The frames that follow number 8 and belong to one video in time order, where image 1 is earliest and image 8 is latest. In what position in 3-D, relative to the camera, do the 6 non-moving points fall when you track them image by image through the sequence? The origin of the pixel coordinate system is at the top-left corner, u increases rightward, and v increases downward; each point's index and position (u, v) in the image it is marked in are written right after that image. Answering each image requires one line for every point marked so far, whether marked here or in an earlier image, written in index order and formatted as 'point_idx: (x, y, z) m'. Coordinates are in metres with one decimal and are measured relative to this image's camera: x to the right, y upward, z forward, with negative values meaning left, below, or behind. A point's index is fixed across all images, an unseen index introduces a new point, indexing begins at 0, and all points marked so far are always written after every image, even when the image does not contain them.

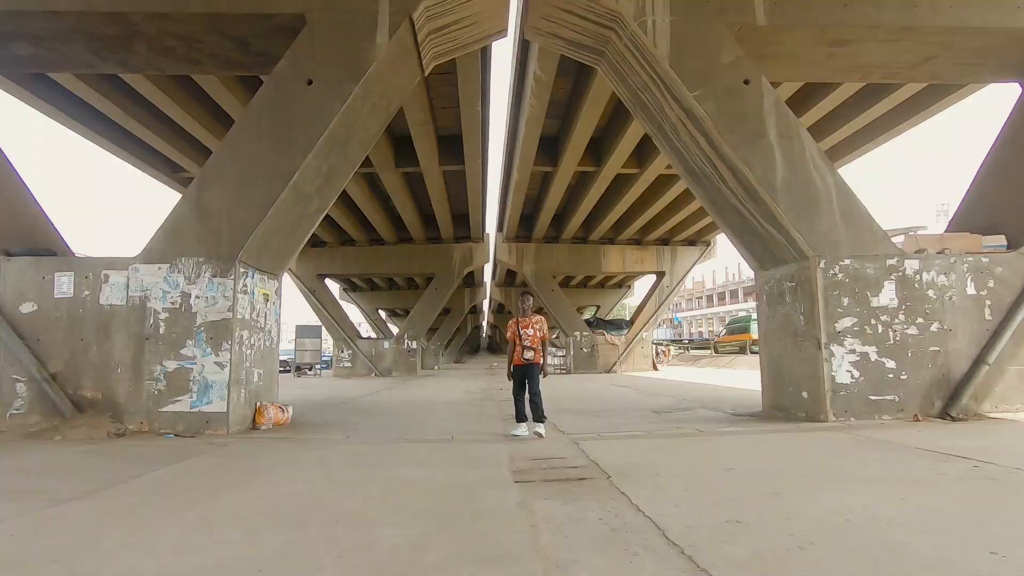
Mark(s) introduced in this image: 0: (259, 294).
0: (-3.4, -0.1, +7.3) m
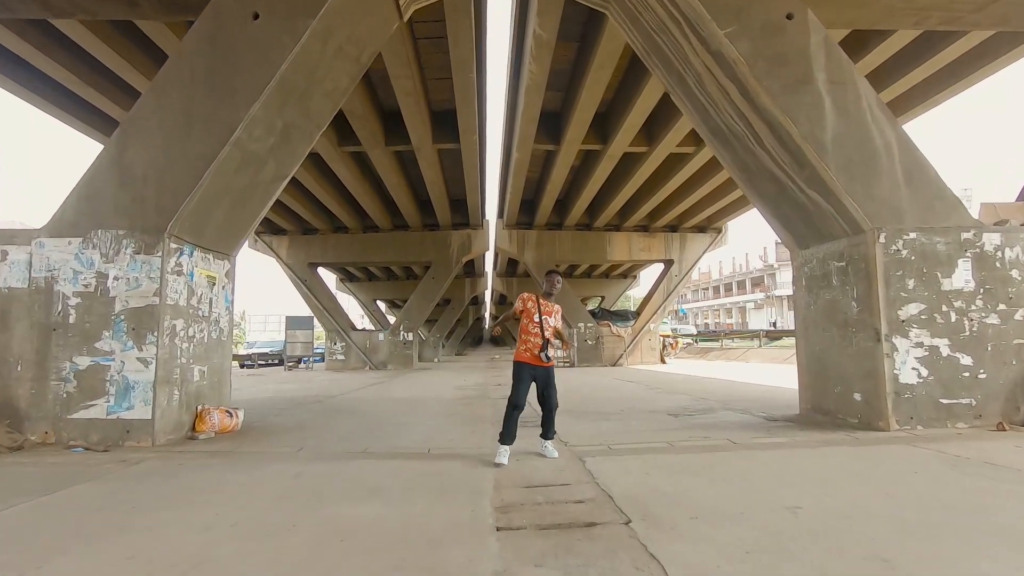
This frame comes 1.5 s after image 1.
0: (-3.4, +0.1, +6.1) m
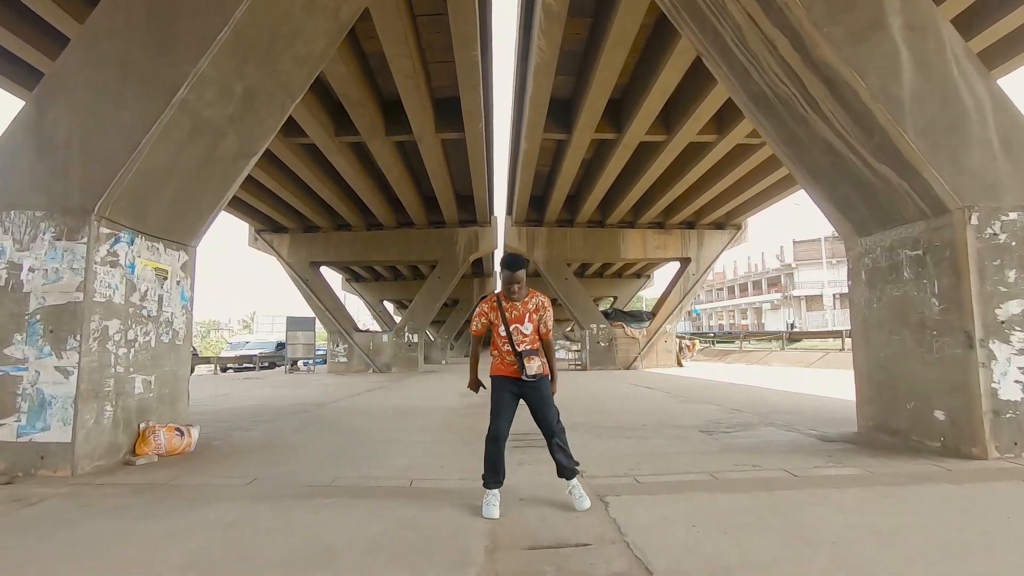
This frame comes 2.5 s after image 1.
0: (-3.4, +0.2, +5.1) m
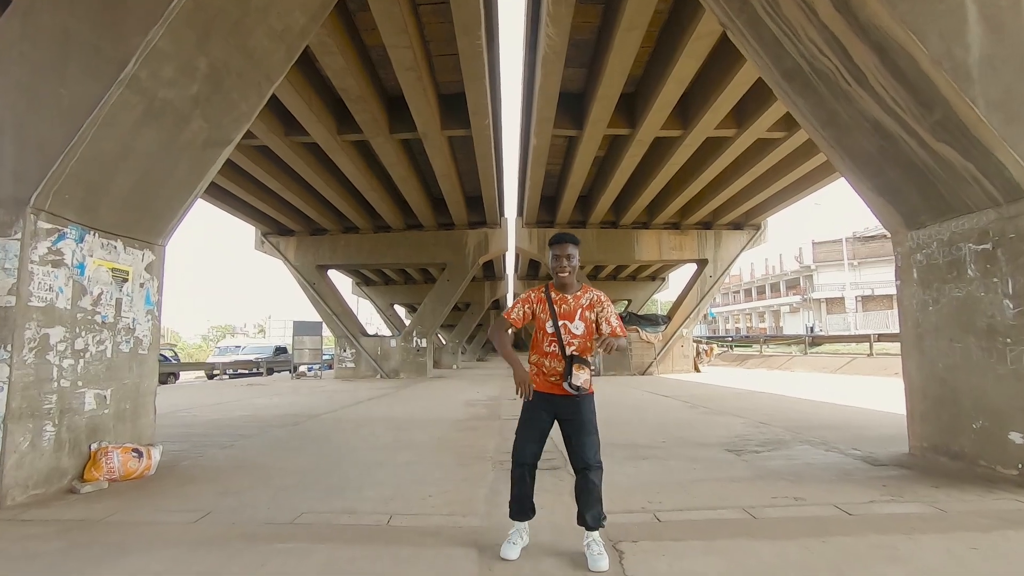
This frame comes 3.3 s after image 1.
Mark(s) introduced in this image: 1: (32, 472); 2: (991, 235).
0: (-3.4, +0.2, +4.6) m
1: (-3.4, -1.3, +3.9) m
2: (+3.8, +0.4, +4.3) m
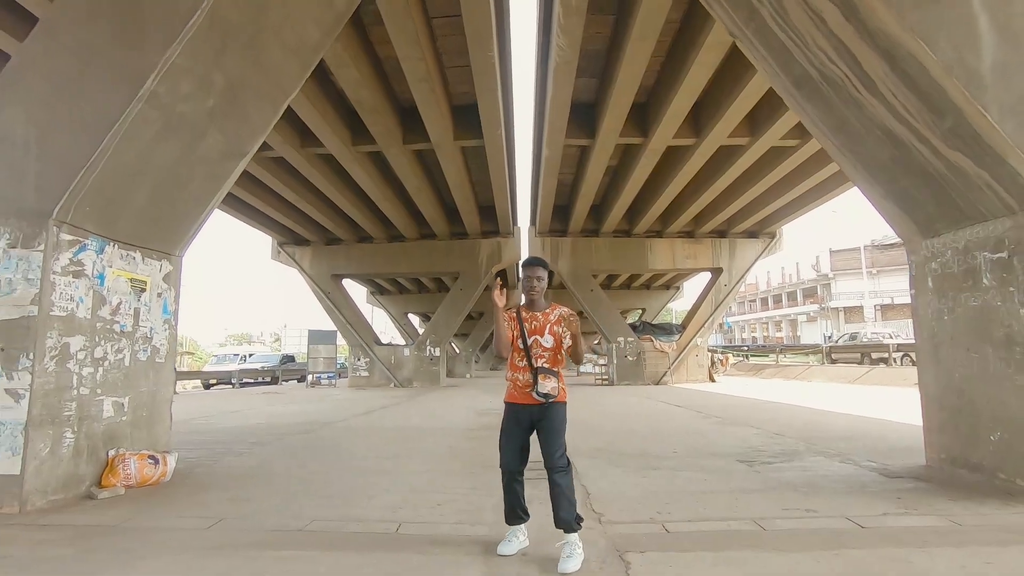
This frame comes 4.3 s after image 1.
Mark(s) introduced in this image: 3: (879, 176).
0: (-3.3, +0.1, +4.7) m
1: (-3.3, -1.4, +4.0) m
2: (+3.8, +0.3, +4.3) m
3: (+3.4, +1.0, +5.1) m
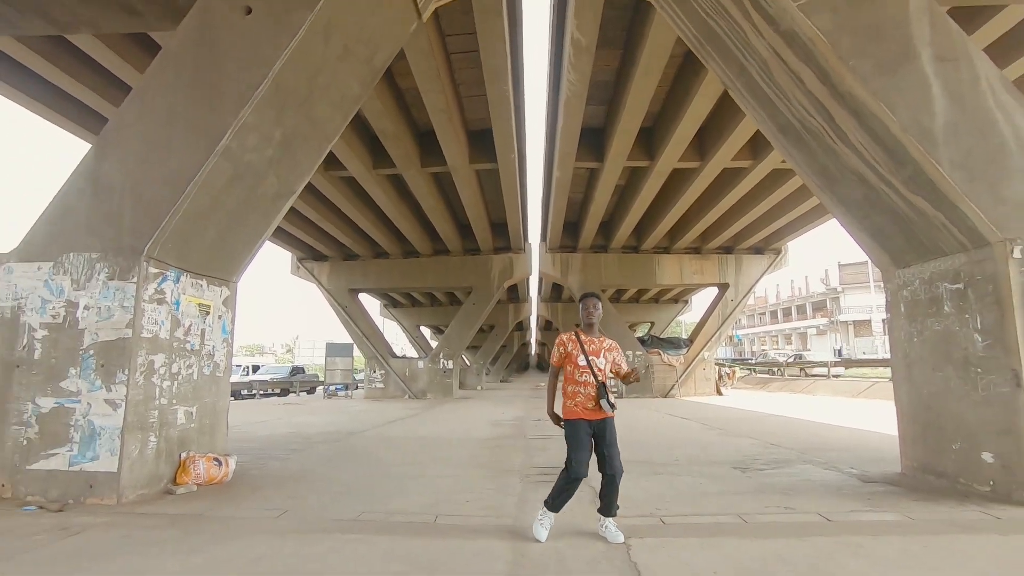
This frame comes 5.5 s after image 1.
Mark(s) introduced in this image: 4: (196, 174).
0: (-3.2, -0.2, +5.4) m
1: (-3.2, -1.6, +4.7) m
2: (+4.0, +0.1, +4.9) m
3: (+3.6, +0.8, +5.8) m
4: (-2.8, +1.0, +4.9) m
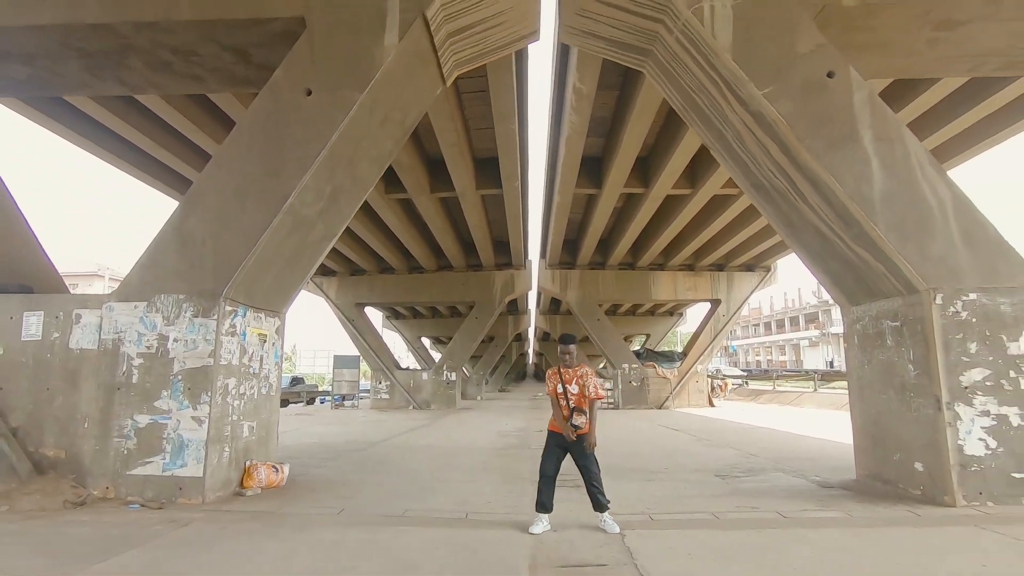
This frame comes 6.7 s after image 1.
0: (-3.0, -0.5, +6.4) m
1: (-3.0, -2.0, +5.7) m
2: (+4.2, -0.3, +5.9) m
3: (+3.7, +0.4, +6.8) m
4: (-2.6, +0.6, +5.9) m
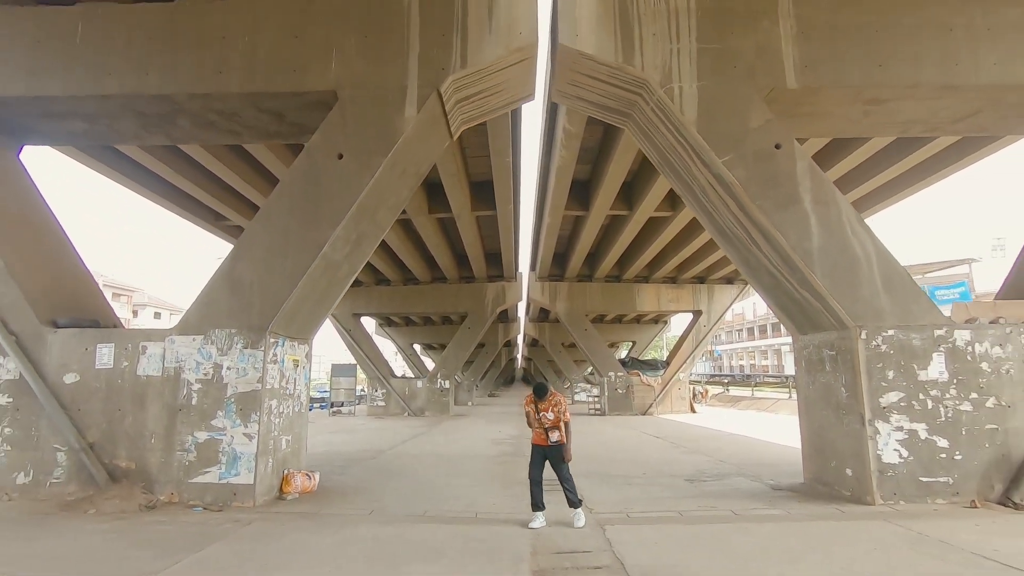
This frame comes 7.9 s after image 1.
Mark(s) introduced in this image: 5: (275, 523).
0: (-3.0, -1.0, +7.5) m
1: (-3.0, -2.4, +6.7) m
2: (+4.2, -0.8, +7.1) m
3: (+3.7, -0.1, +8.0) m
4: (-2.6, +0.2, +6.9) m
5: (-2.6, -2.5, +5.9) m
